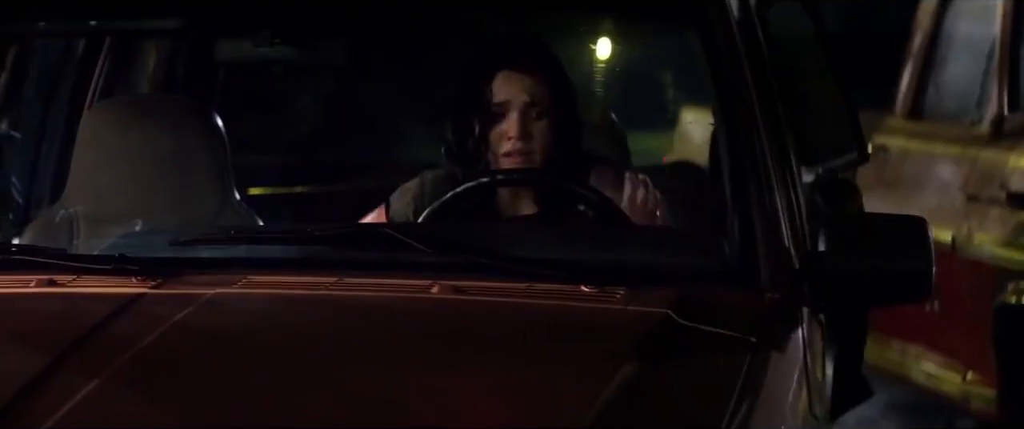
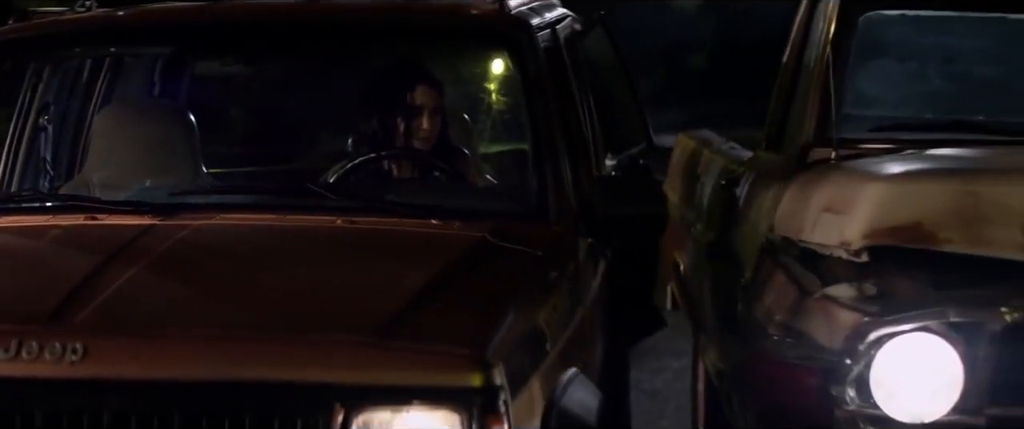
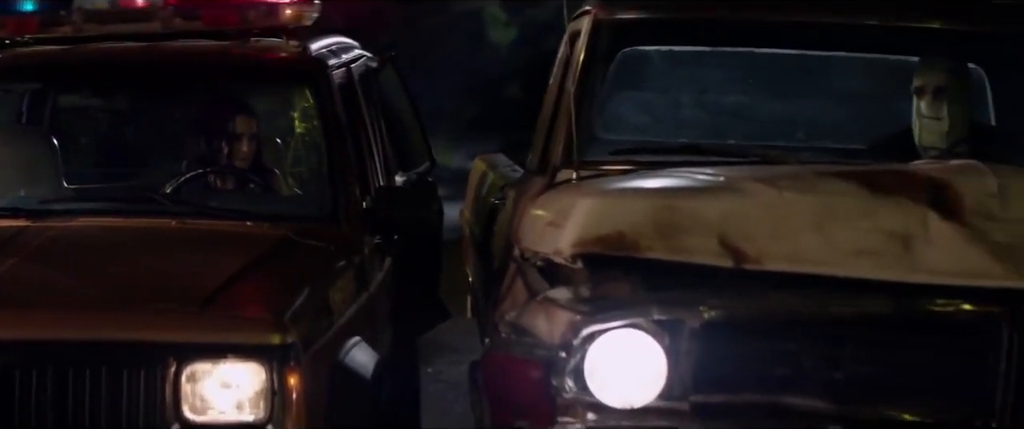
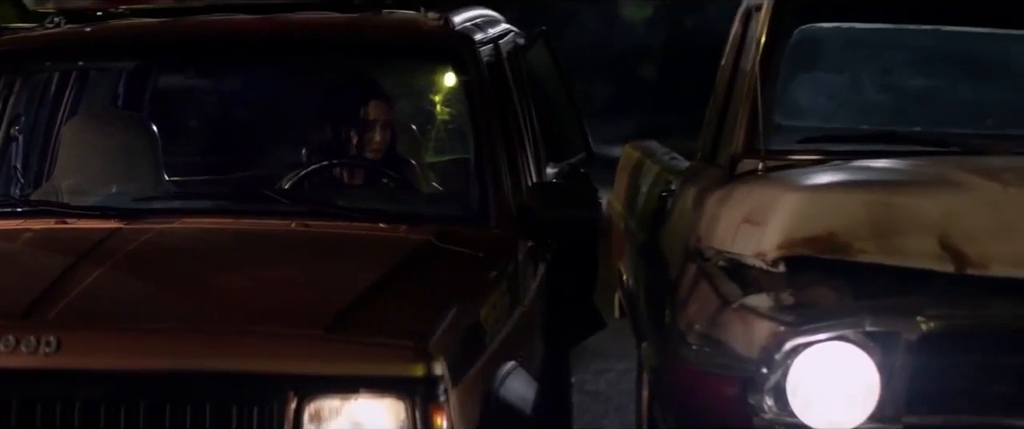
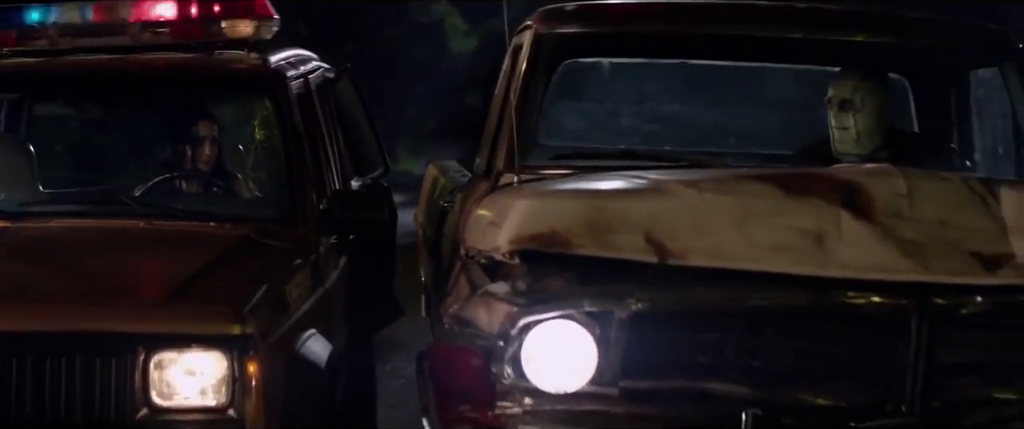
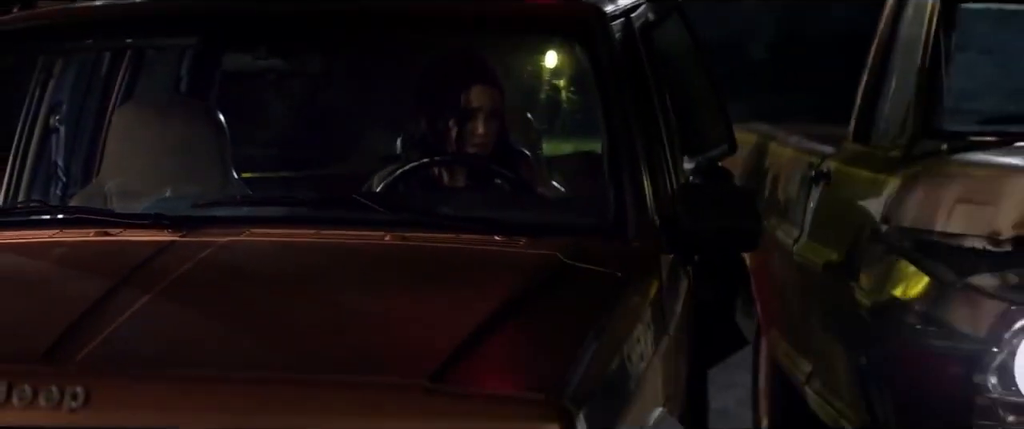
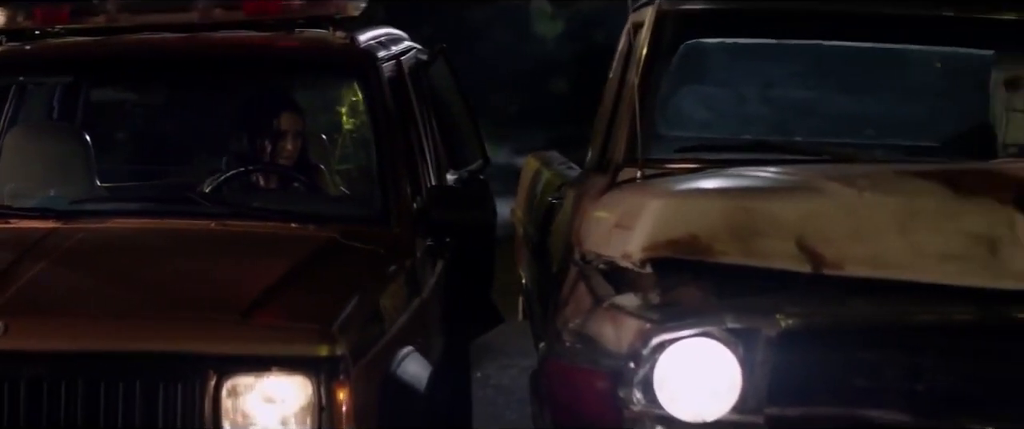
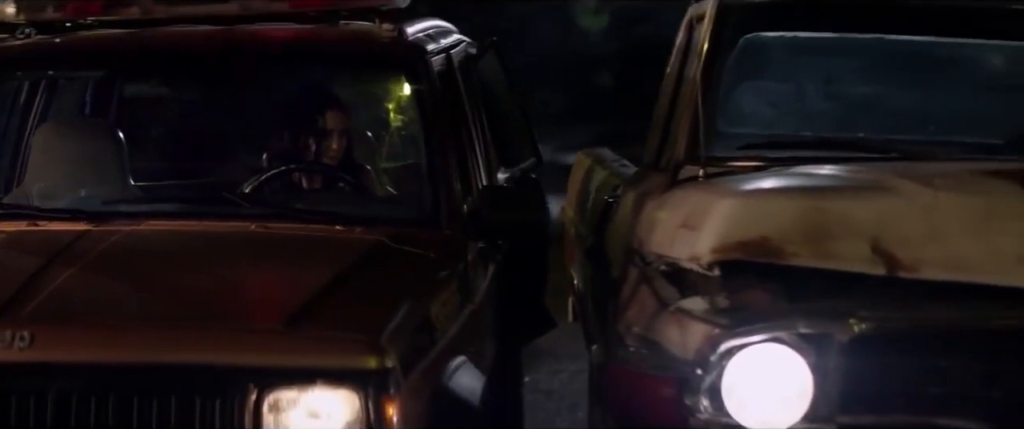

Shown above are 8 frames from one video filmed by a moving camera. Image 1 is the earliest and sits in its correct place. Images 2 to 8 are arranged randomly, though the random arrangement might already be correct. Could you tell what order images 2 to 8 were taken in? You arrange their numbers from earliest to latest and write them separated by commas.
6, 2, 4, 8, 7, 3, 5
